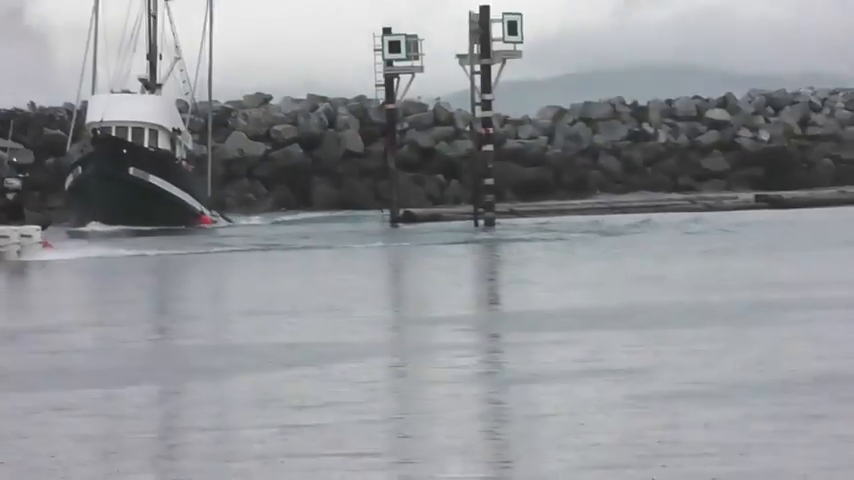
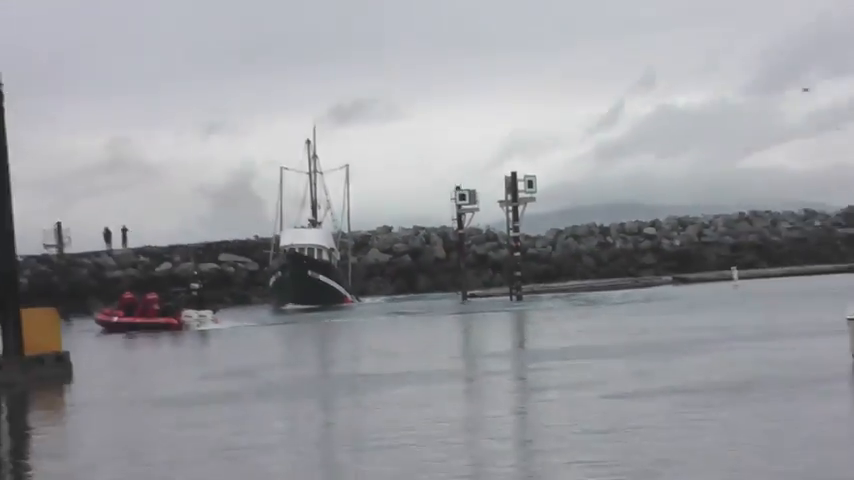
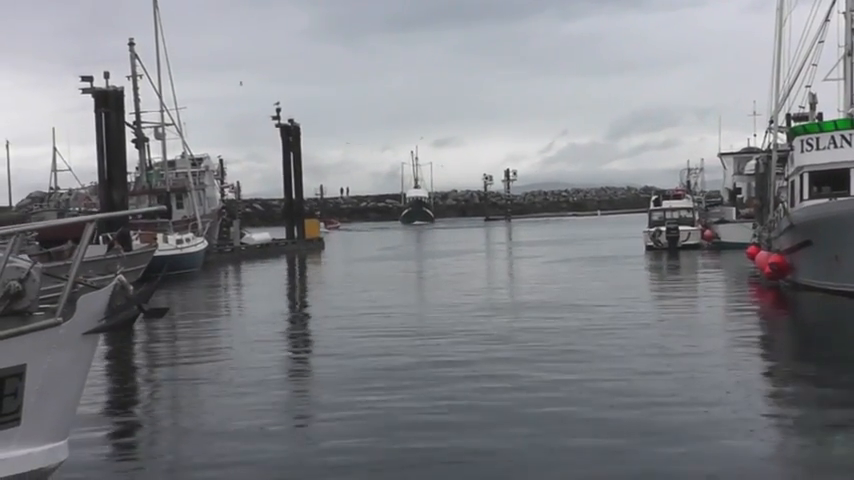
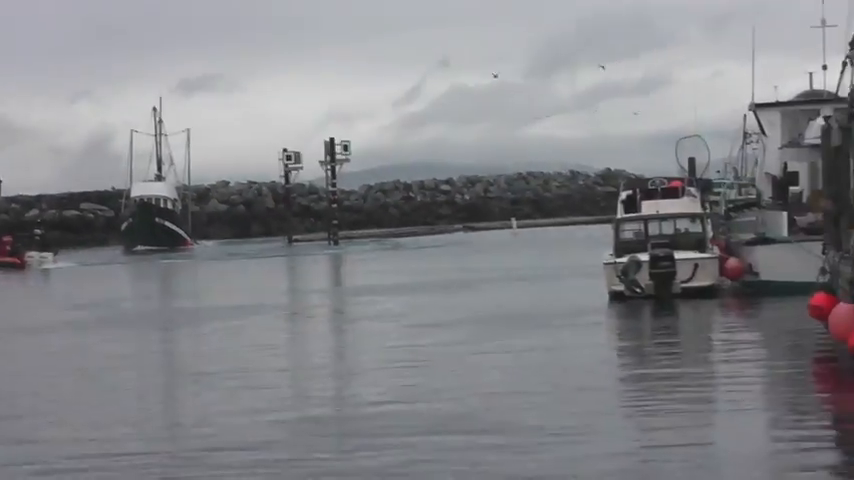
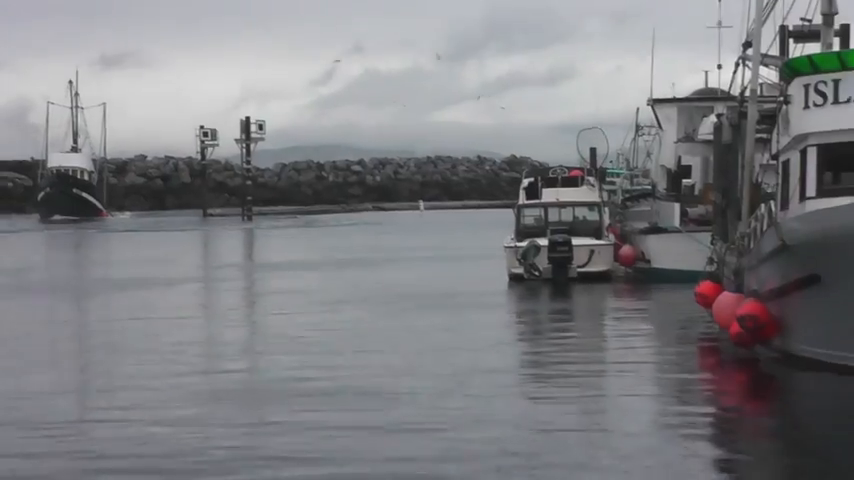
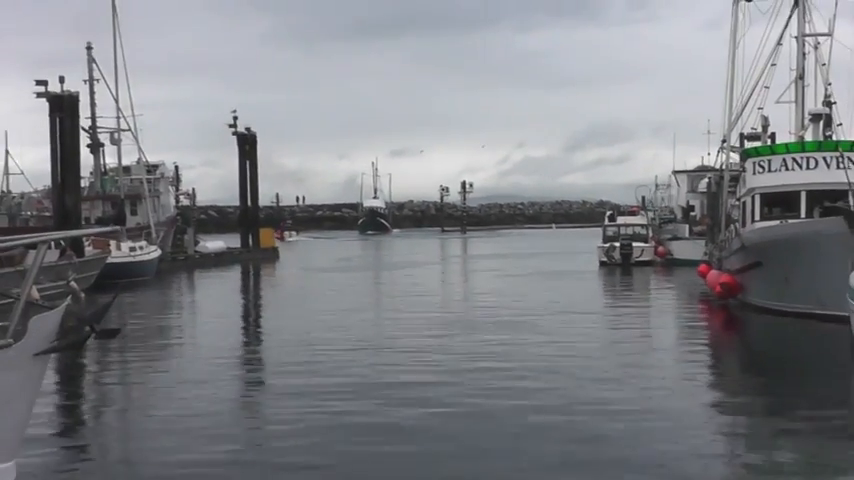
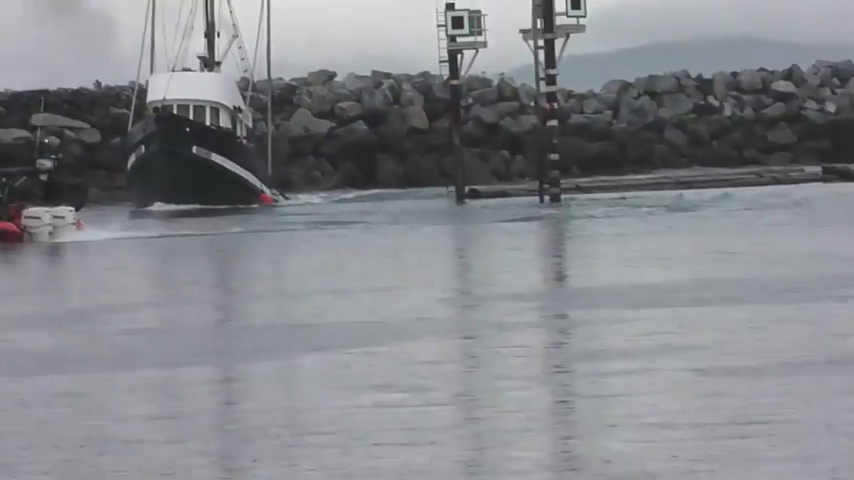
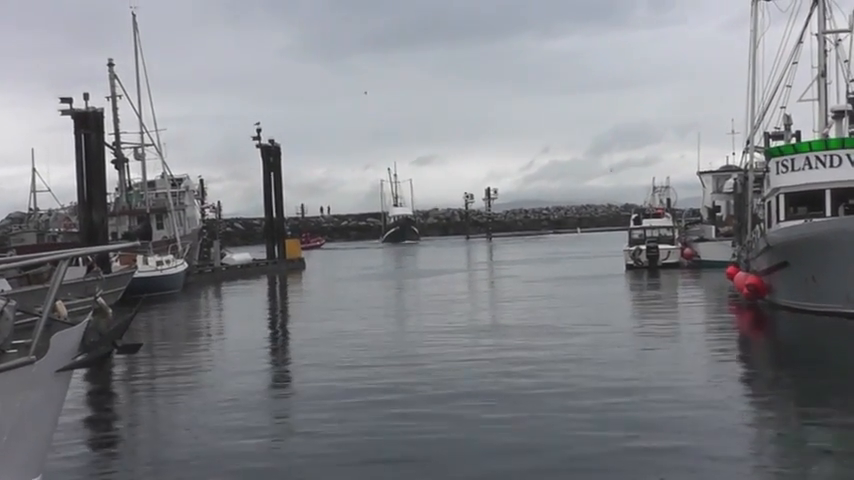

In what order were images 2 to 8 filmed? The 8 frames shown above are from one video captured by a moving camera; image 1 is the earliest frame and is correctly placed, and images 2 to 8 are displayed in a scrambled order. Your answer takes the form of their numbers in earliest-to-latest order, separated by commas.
7, 2, 4, 5, 6, 3, 8
